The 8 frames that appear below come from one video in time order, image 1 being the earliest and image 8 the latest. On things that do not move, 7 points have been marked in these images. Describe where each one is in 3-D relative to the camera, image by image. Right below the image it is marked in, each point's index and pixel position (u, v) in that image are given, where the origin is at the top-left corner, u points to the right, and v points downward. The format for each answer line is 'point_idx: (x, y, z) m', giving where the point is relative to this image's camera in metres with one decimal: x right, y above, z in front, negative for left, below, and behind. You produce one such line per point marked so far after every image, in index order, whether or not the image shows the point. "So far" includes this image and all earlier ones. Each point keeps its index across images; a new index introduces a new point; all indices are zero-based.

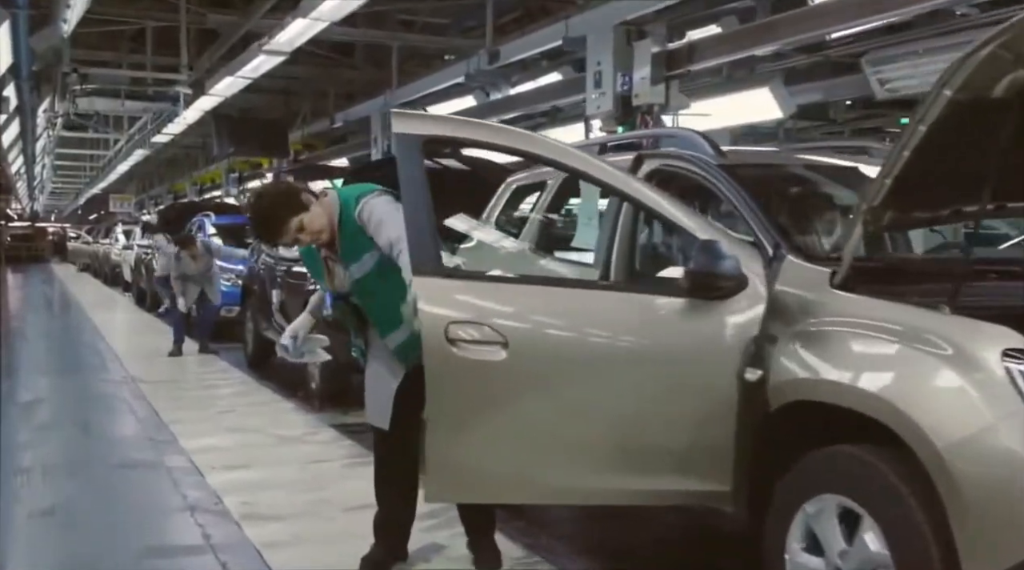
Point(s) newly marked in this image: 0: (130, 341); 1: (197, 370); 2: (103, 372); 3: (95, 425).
0: (-5.6, -0.8, +13.6) m
1: (-3.7, -1.0, +10.8) m
2: (-4.8, -1.0, +10.7) m
3: (-3.6, -1.2, +8.0) m
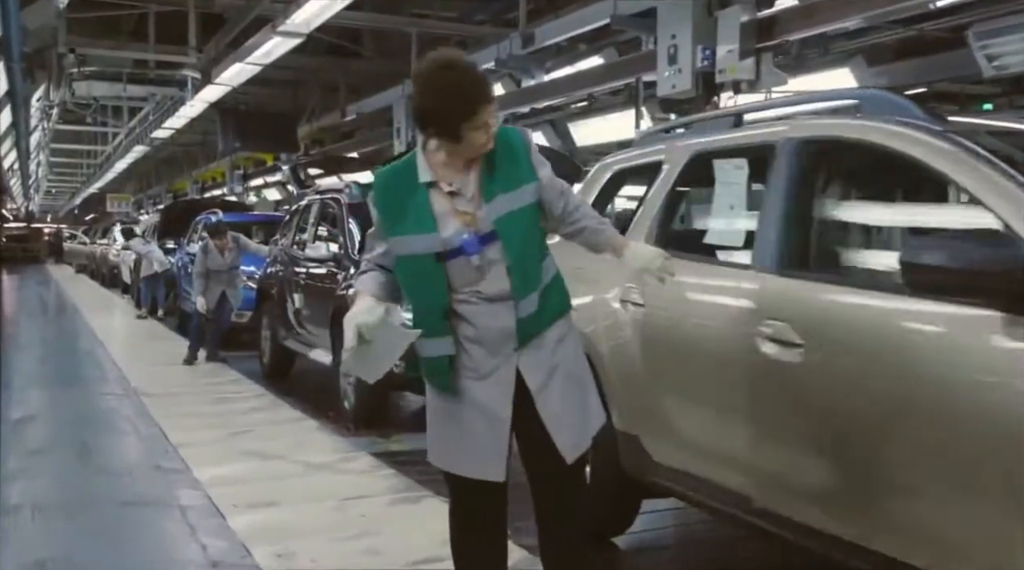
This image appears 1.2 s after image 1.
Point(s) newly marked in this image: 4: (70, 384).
0: (-5.2, -0.9, +12.5) m
1: (-3.3, -1.0, +9.8) m
2: (-4.3, -1.0, +9.7) m
3: (-3.2, -1.2, +7.0) m
4: (-4.6, -1.0, +9.6) m
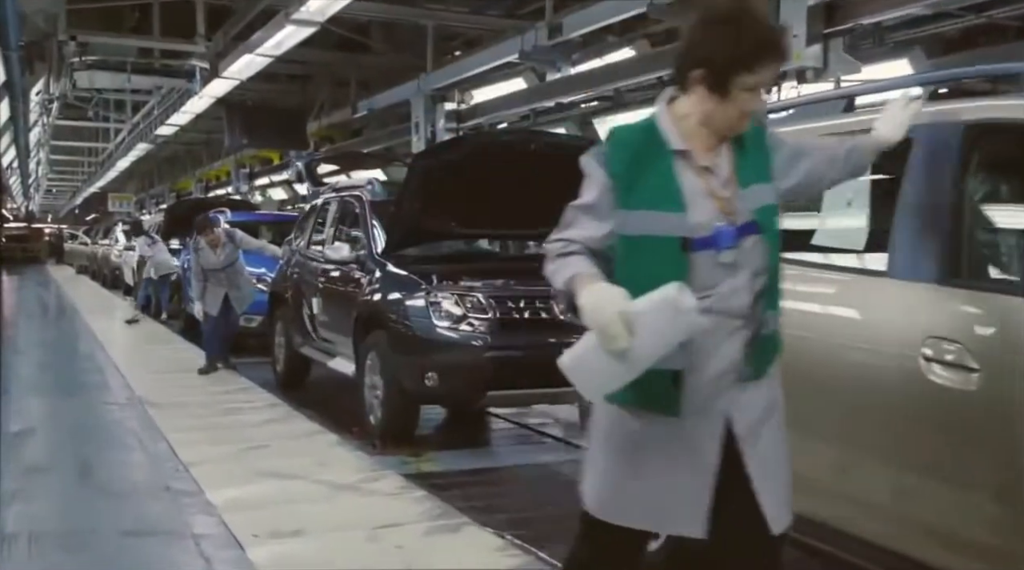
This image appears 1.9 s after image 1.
0: (-4.9, -0.9, +12.0) m
1: (-3.0, -1.1, +9.2) m
2: (-4.0, -1.1, +9.1) m
3: (-2.9, -1.3, +6.4) m
4: (-4.3, -1.1, +9.1) m
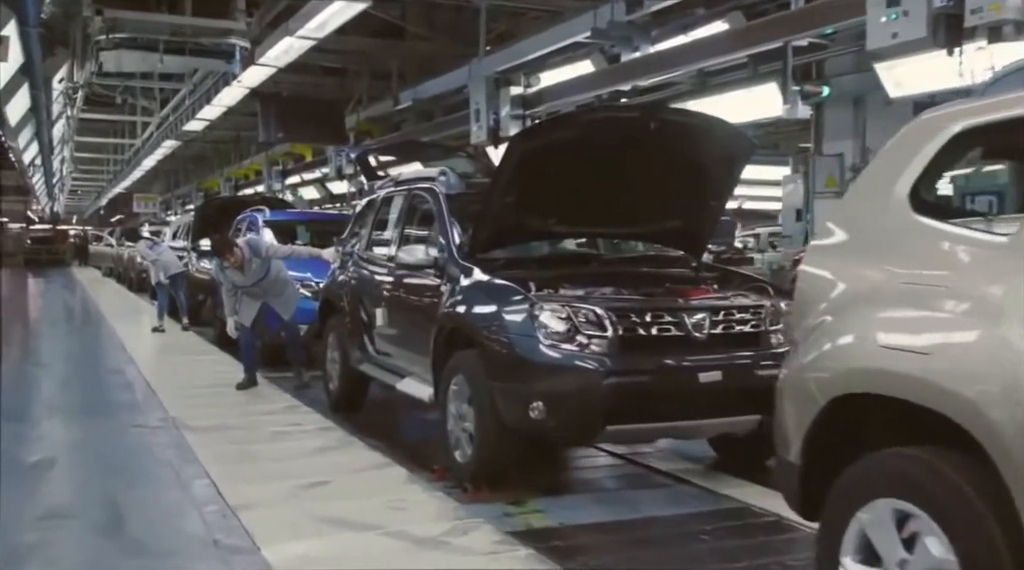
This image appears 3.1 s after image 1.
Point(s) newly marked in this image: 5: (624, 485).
0: (-4.1, -0.9, +11.0) m
1: (-2.3, -1.1, +8.2) m
2: (-3.3, -1.1, +8.1) m
3: (-2.2, -1.3, +5.4) m
4: (-3.6, -1.1, +8.1) m
5: (+0.7, -1.2, +5.4) m
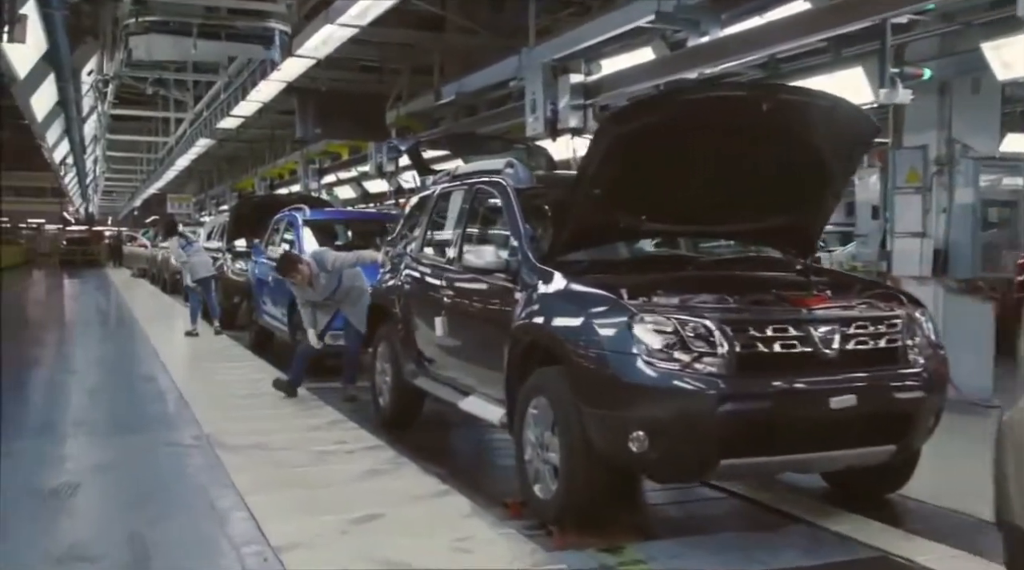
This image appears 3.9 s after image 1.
0: (-3.5, -1.0, +10.4) m
1: (-1.7, -1.2, +7.5) m
2: (-2.8, -1.2, +7.5) m
3: (-1.8, -1.4, +4.7) m
4: (-3.1, -1.2, +7.4) m
5: (+1.1, -1.2, +4.7) m
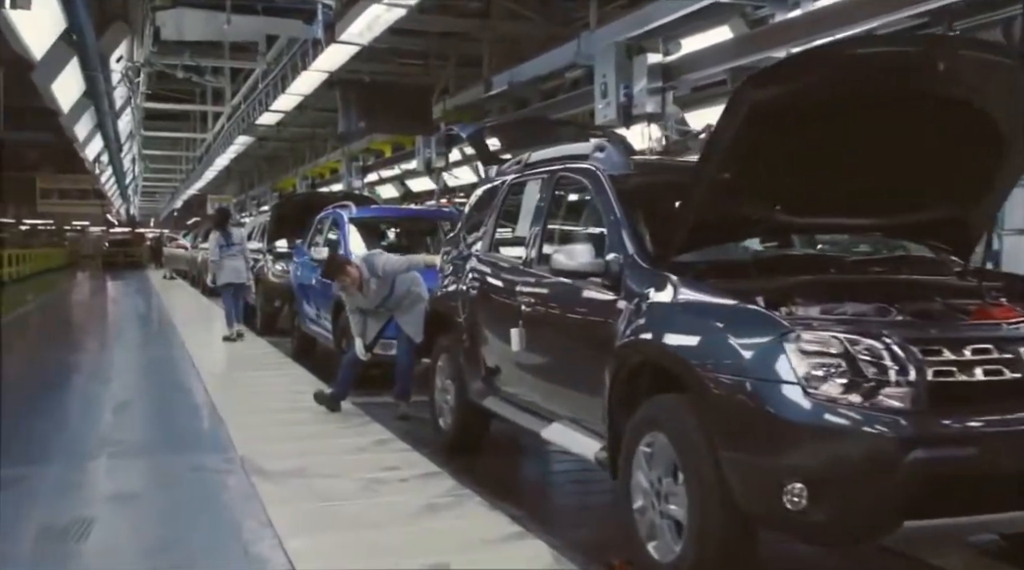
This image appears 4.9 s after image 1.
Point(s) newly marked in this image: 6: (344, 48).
0: (-2.9, -1.0, +9.6) m
1: (-1.2, -1.2, +6.7) m
2: (-2.2, -1.2, +6.7) m
3: (-1.4, -1.4, +3.9) m
4: (-2.6, -1.2, +6.7) m
5: (+1.5, -1.2, +3.7) m
6: (-1.7, +2.4, +9.2) m
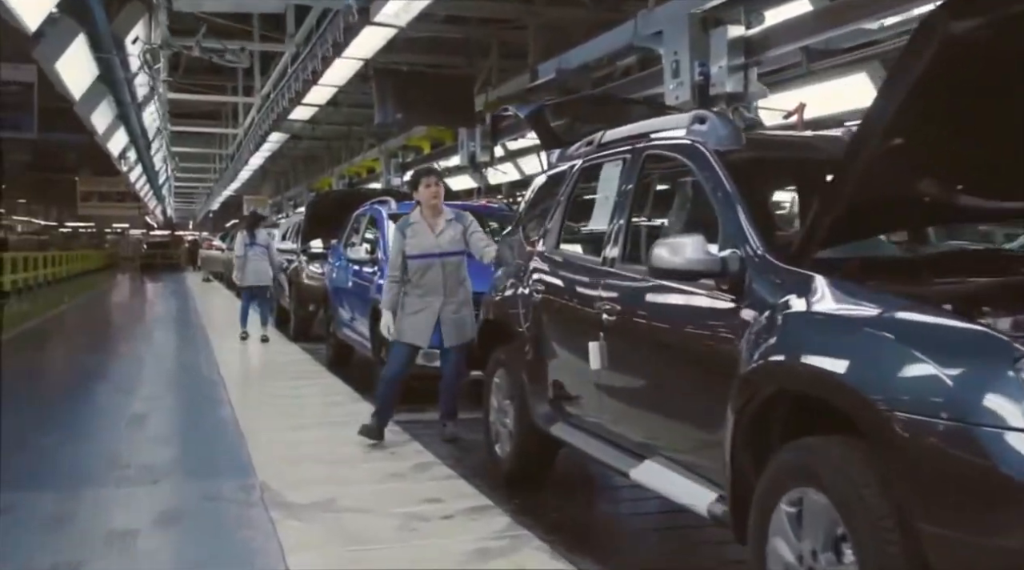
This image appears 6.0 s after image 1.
0: (-2.3, -1.1, +8.8) m
1: (-0.8, -1.2, +5.8) m
2: (-1.8, -1.2, +5.9) m
3: (-1.1, -1.4, +3.0) m
4: (-2.2, -1.2, +5.9) m
5: (+1.8, -1.3, +2.8) m
6: (-1.2, +2.3, +8.3) m
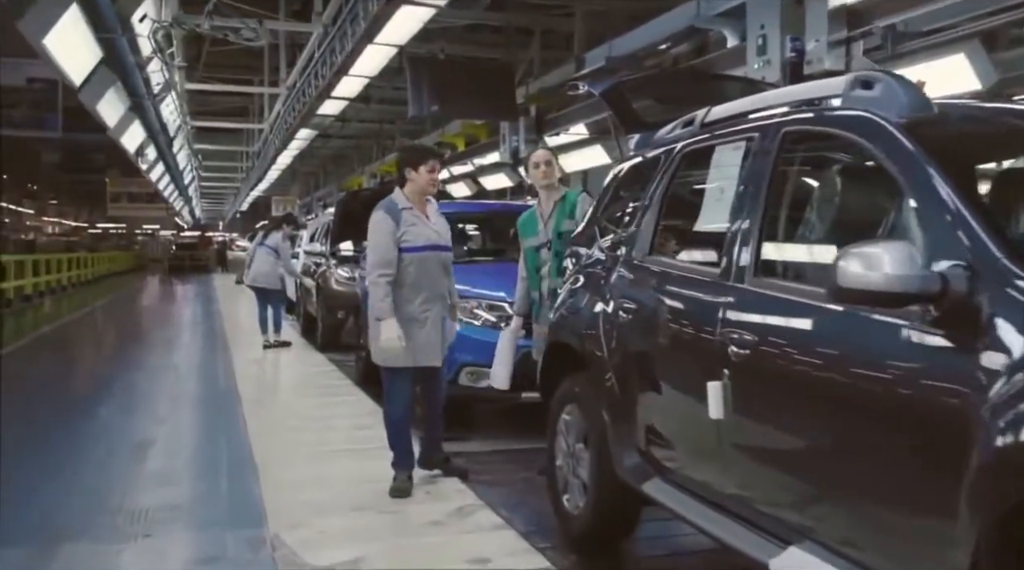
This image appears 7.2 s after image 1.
0: (-1.9, -1.1, +7.9) m
1: (-0.4, -1.3, +4.9) m
2: (-1.5, -1.3, +5.0) m
3: (-0.8, -1.5, +2.1) m
4: (-1.8, -1.3, +4.9) m
5: (+2.1, -1.3, +1.7) m
6: (-0.7, +2.3, +7.4) m
